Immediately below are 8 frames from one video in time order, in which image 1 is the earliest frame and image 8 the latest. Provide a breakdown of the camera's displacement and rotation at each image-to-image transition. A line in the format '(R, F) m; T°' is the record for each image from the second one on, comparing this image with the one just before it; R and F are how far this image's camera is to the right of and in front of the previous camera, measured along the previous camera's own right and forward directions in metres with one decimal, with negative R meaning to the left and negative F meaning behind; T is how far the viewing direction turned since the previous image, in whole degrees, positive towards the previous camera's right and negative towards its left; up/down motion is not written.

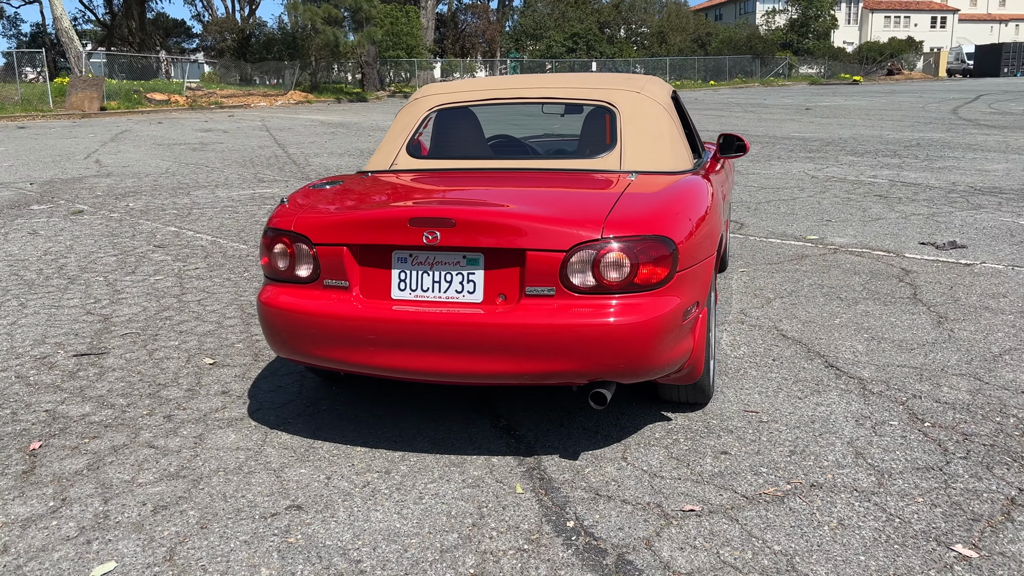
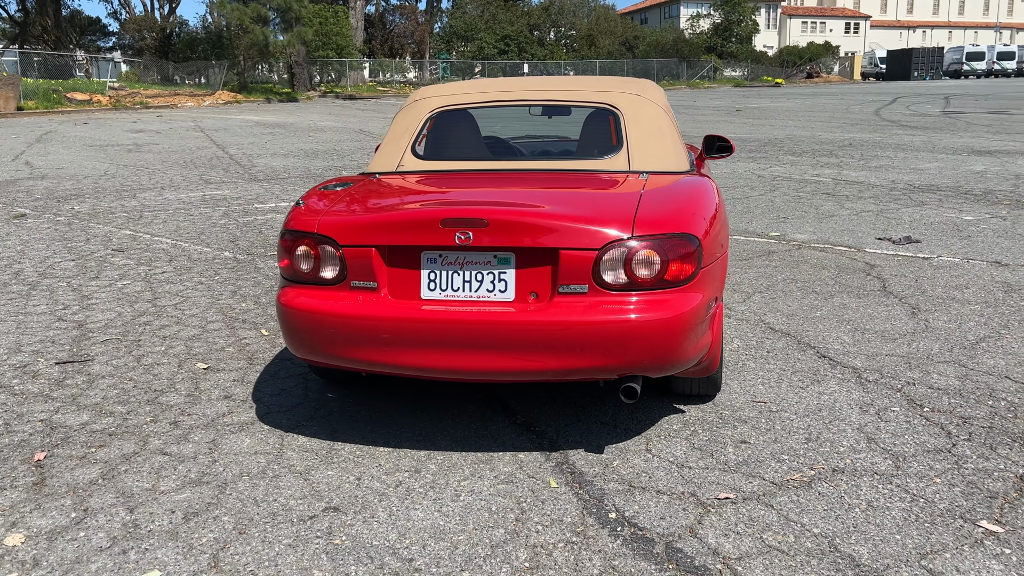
(-0.4, 0.0) m; +5°
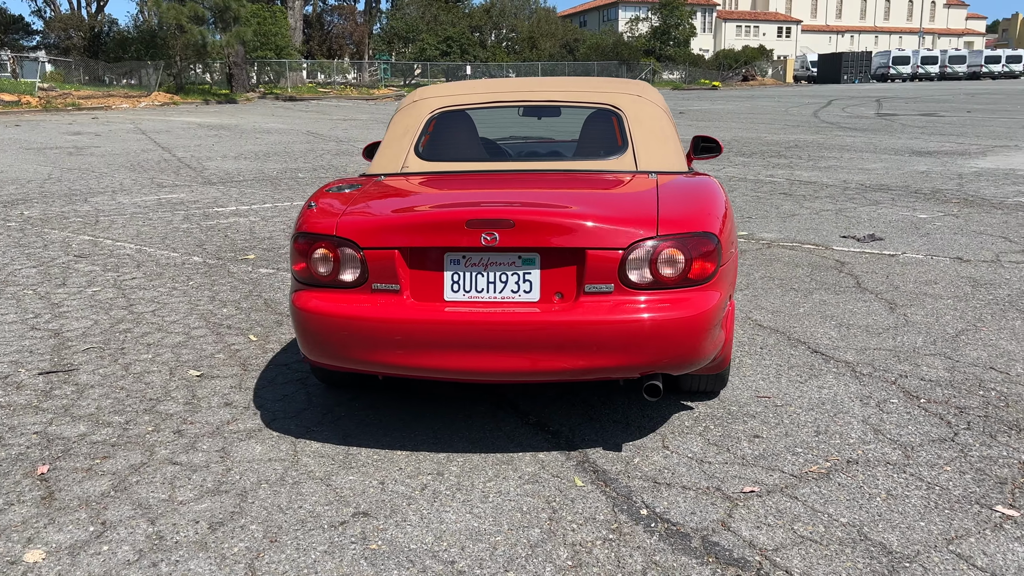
(-0.3, 0.0) m; +4°
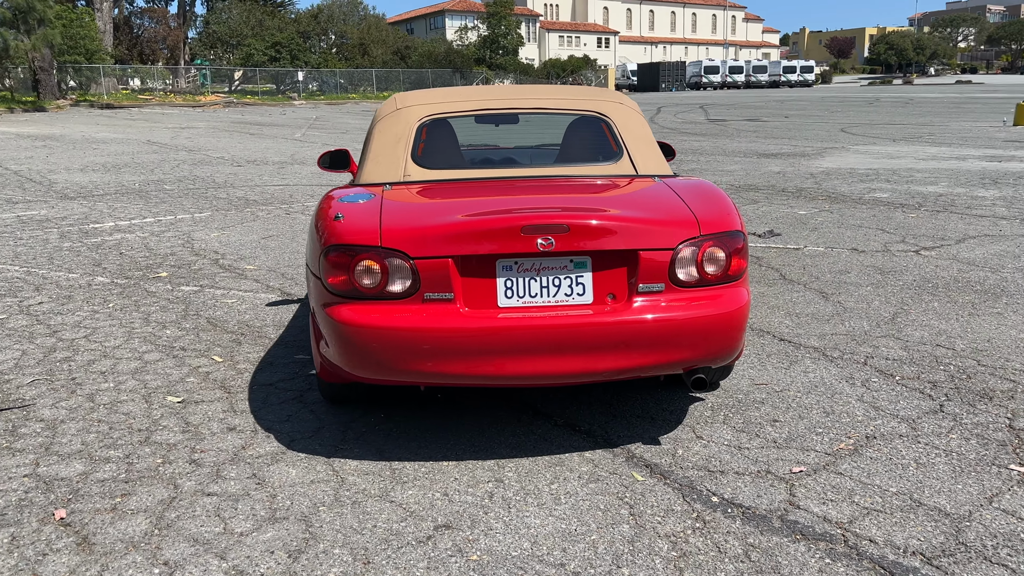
(-0.8, +0.1) m; +11°
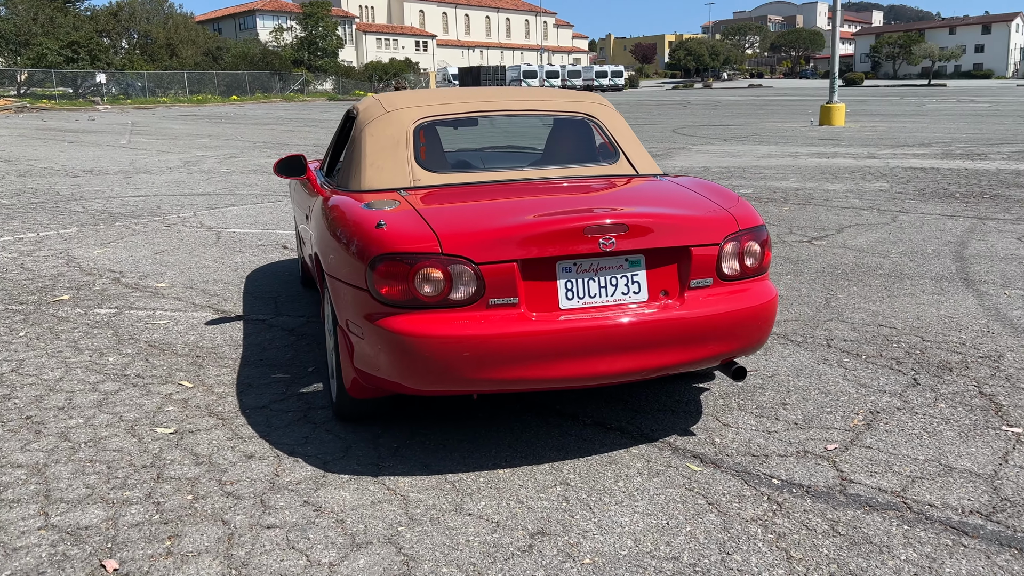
(-0.8, +0.1) m; +12°
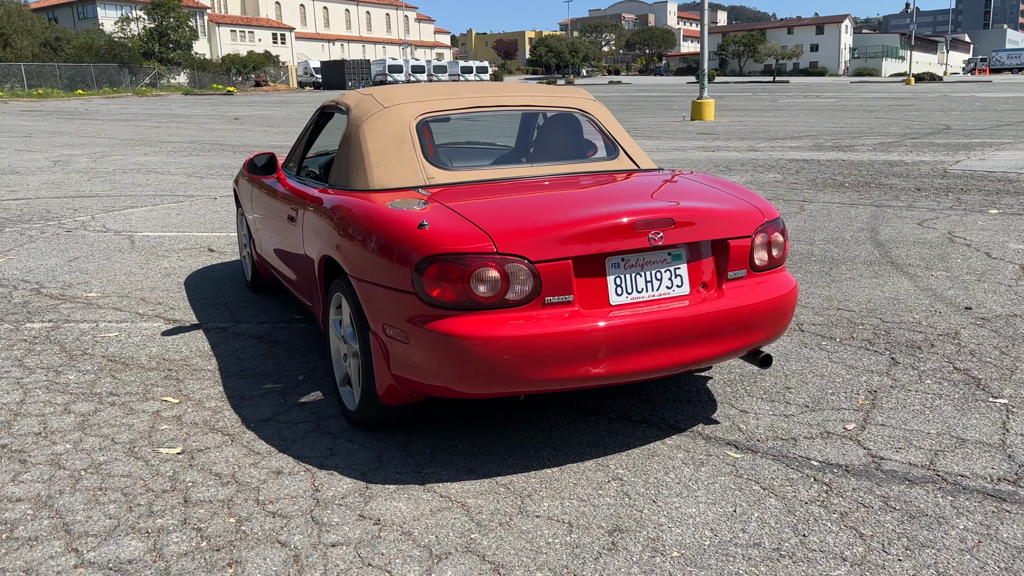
(-0.6, +0.1) m; +9°
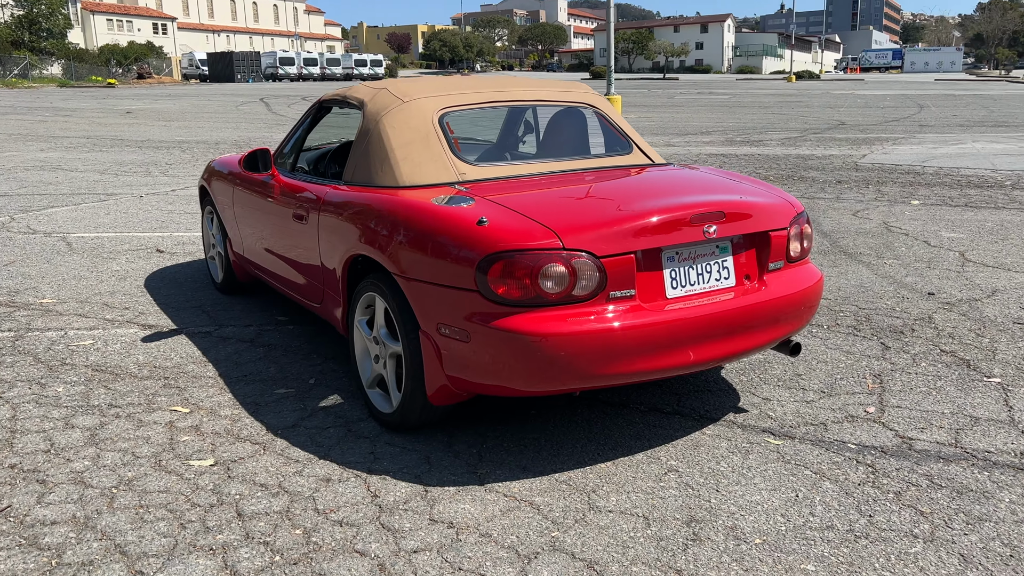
(-0.6, +0.1) m; +7°
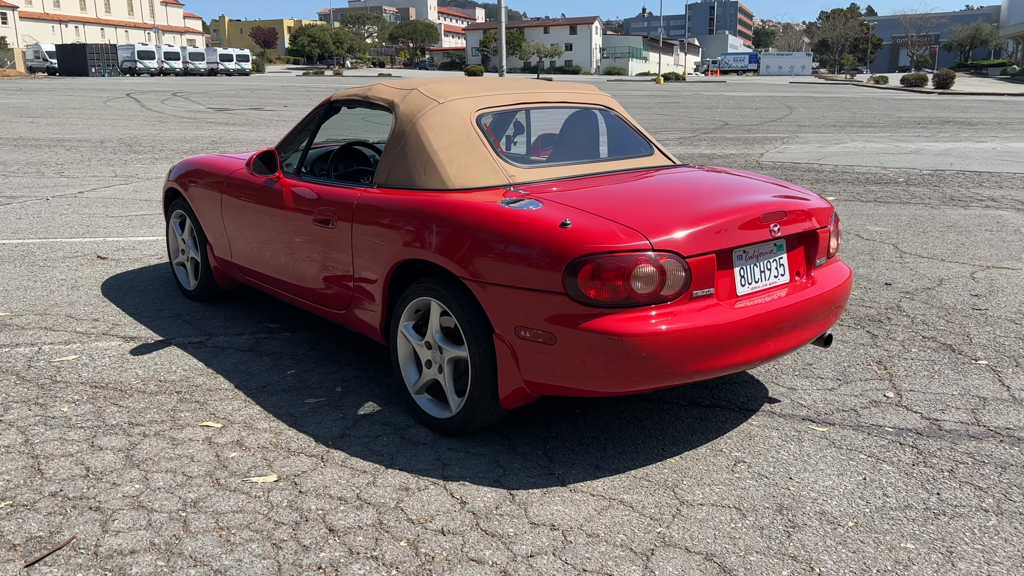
(-0.7, +0.1) m; +8°
